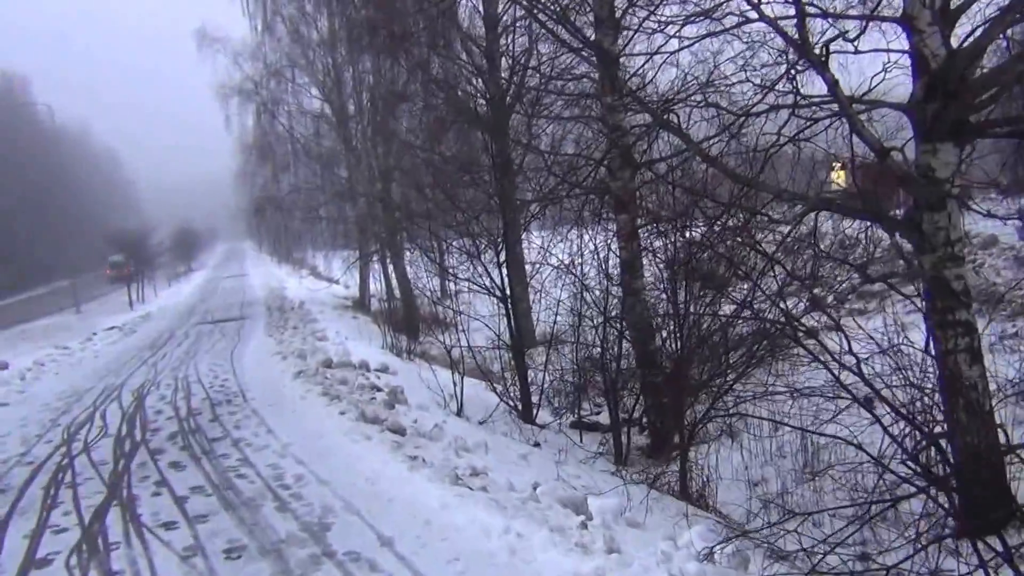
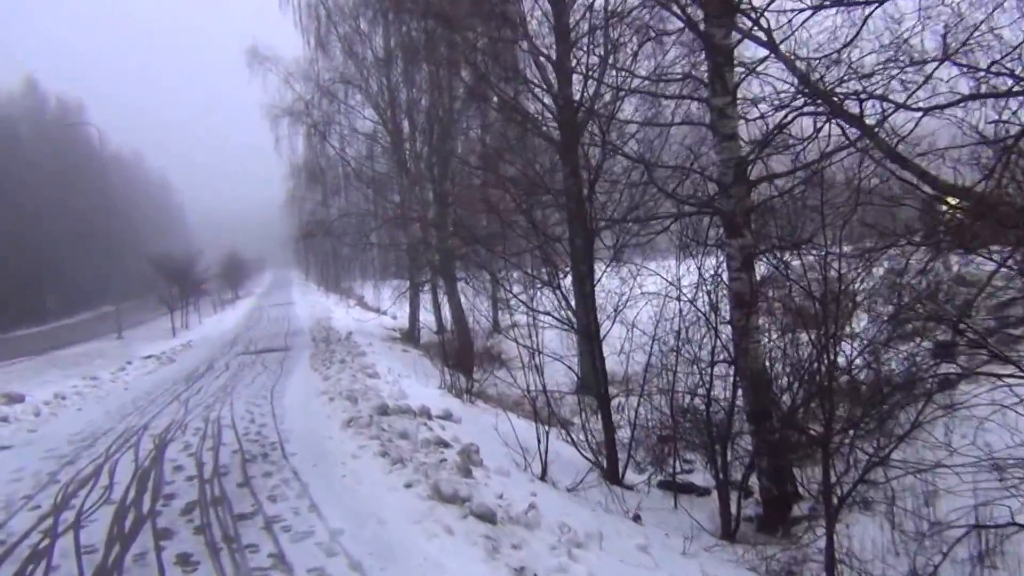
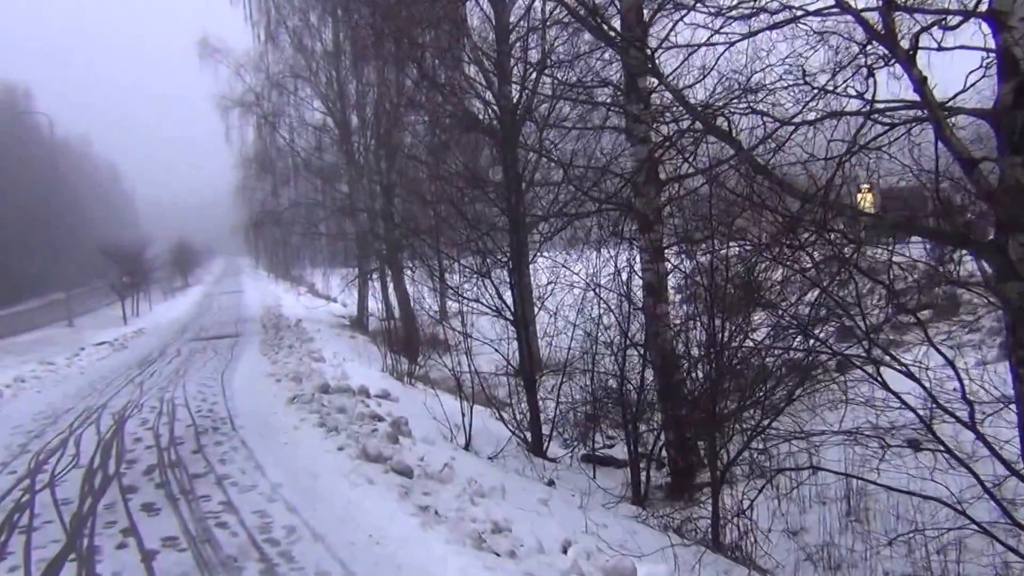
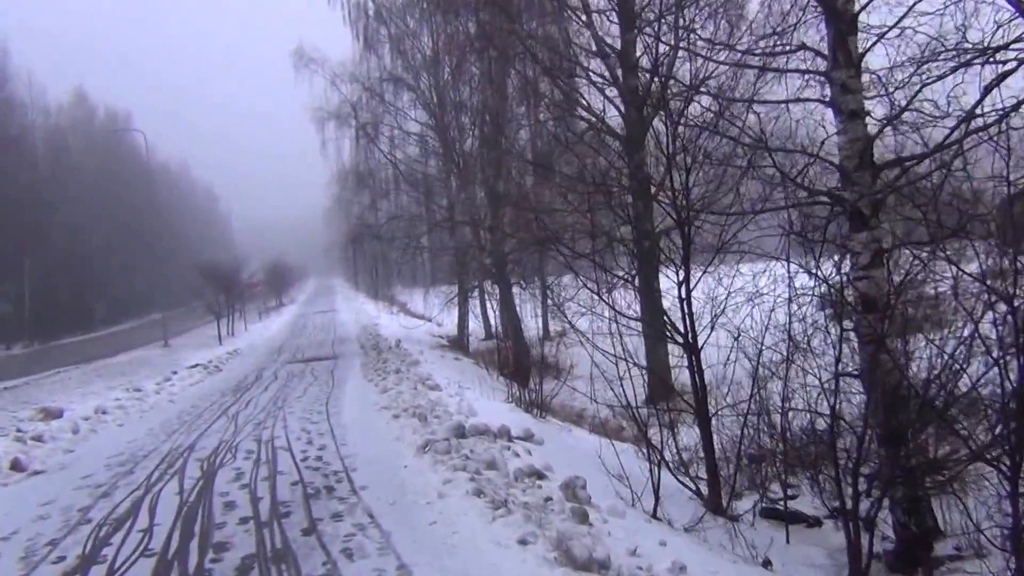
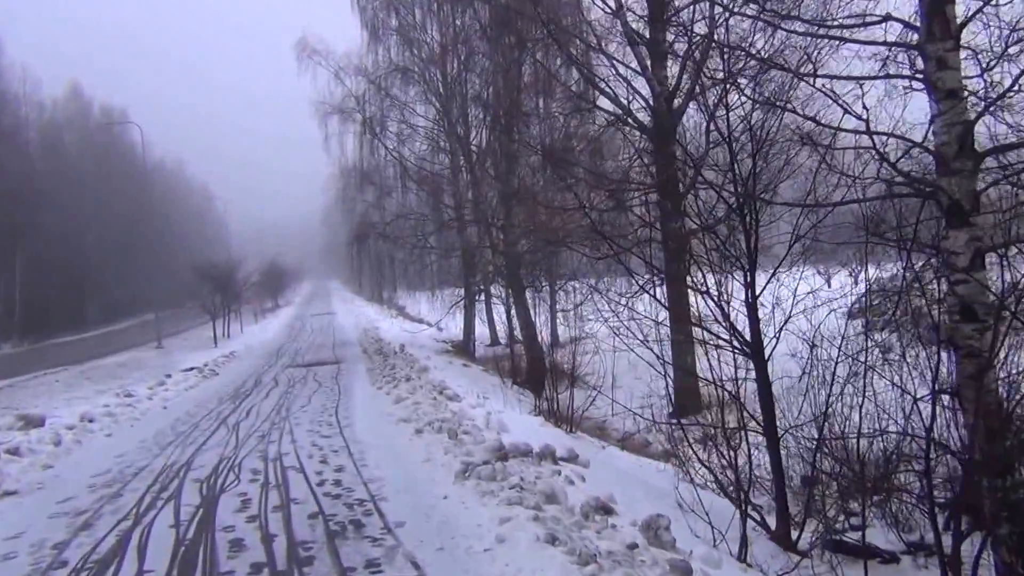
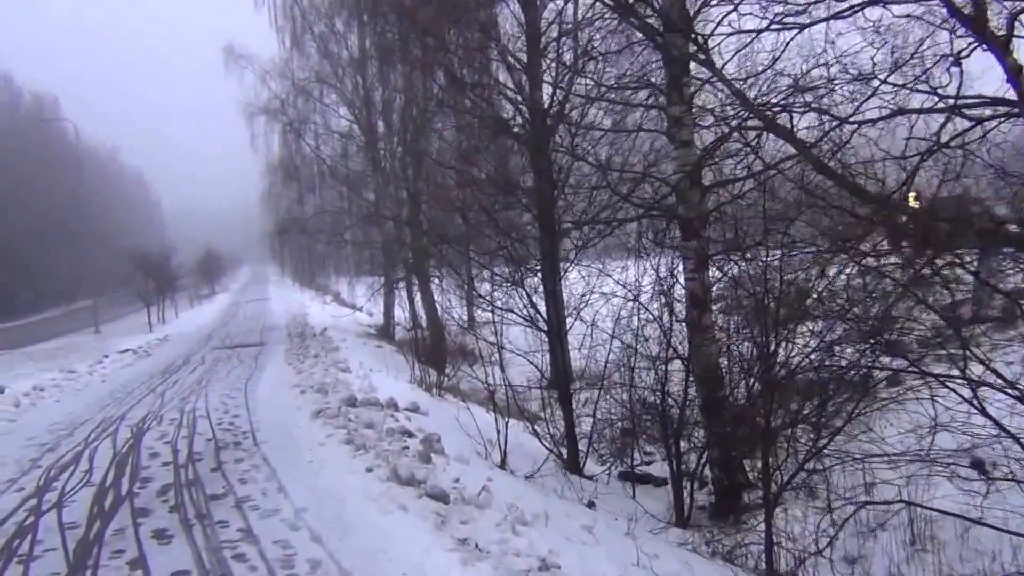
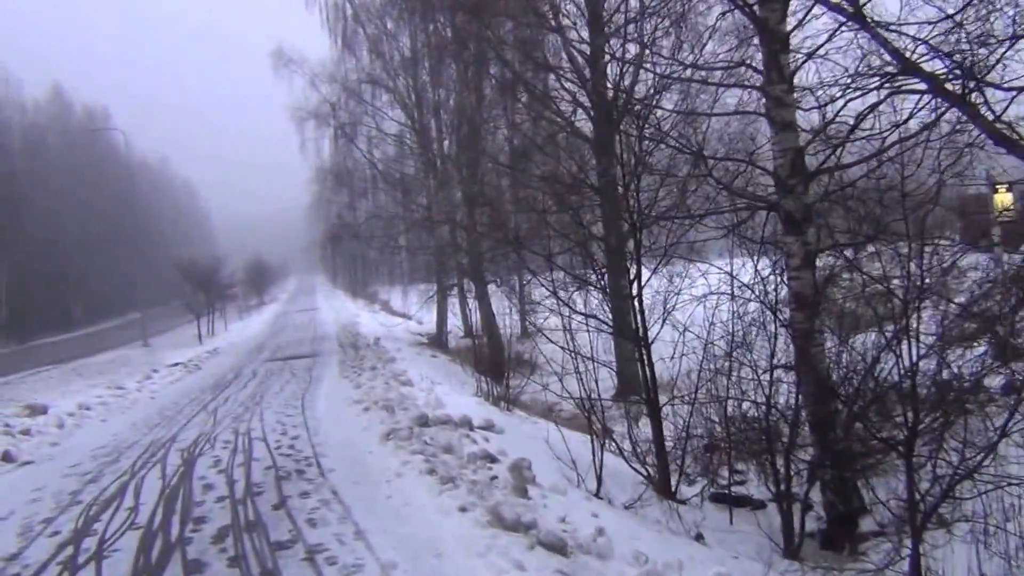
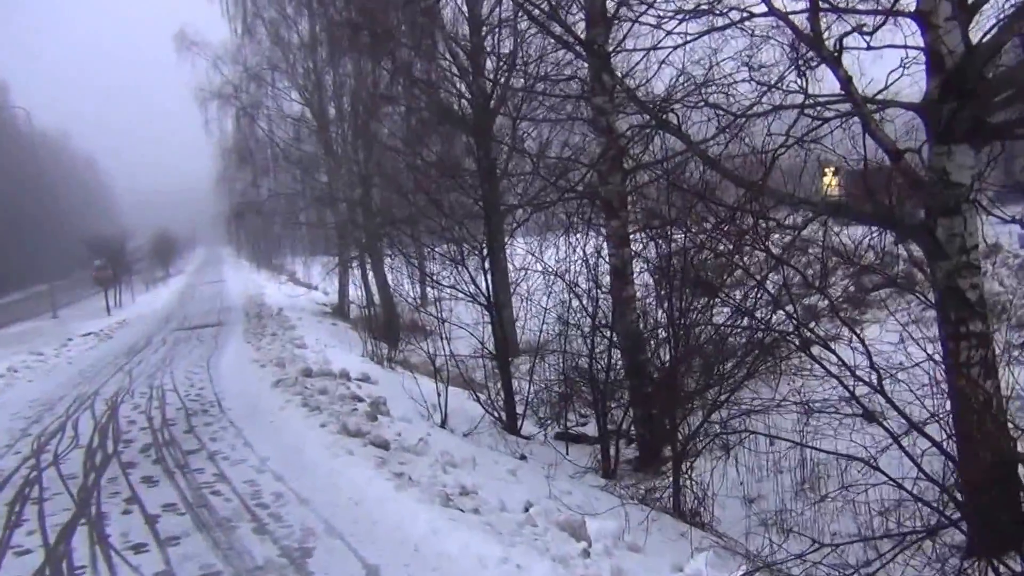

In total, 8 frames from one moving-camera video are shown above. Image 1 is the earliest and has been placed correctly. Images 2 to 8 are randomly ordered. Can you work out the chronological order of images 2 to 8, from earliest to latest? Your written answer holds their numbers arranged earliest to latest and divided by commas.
8, 3, 6, 2, 7, 4, 5
